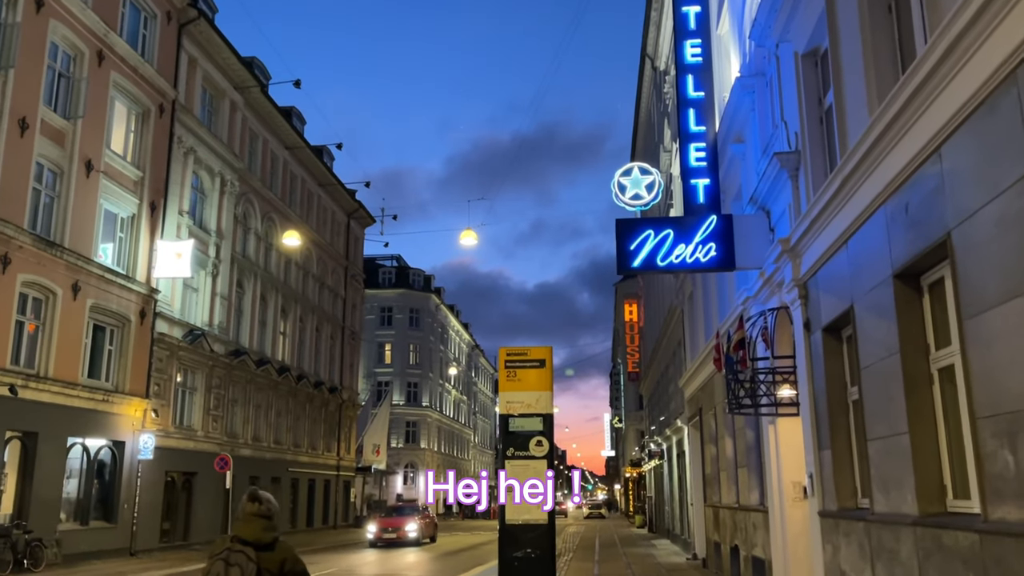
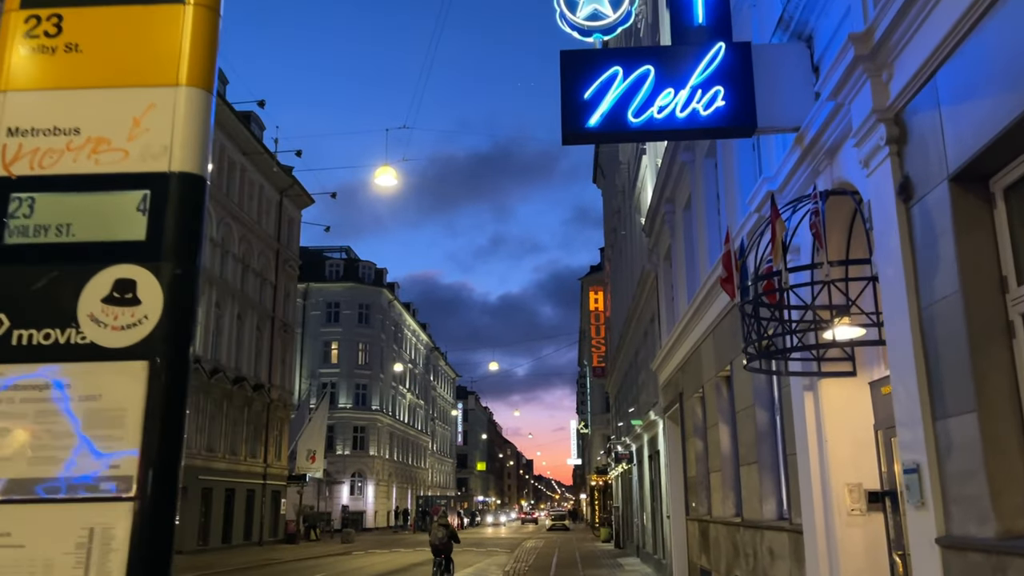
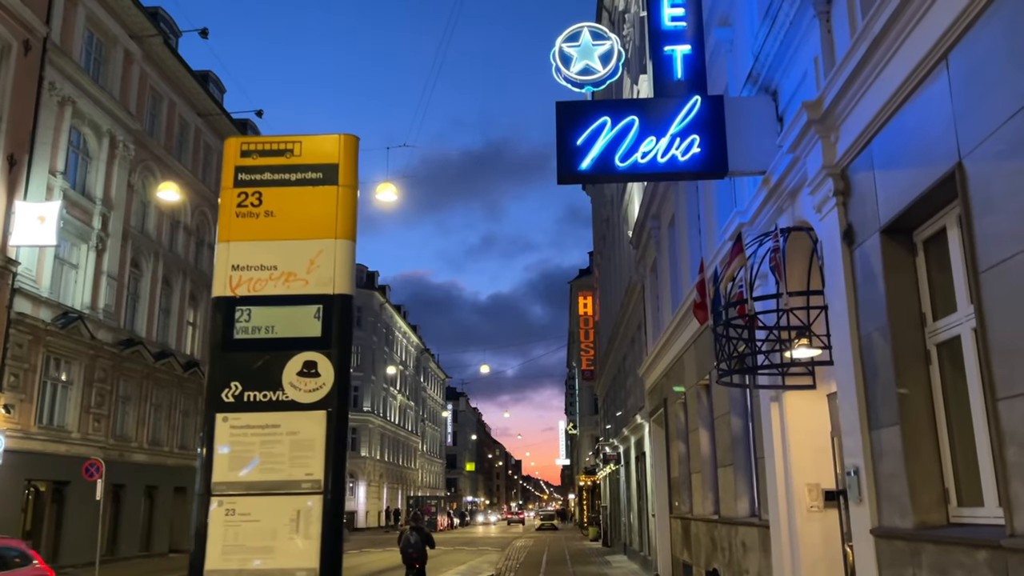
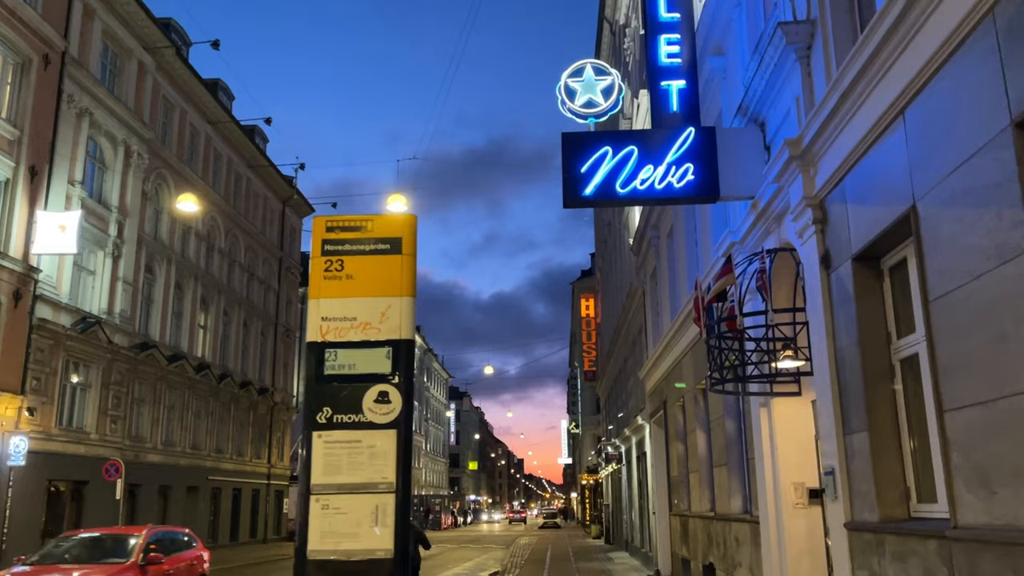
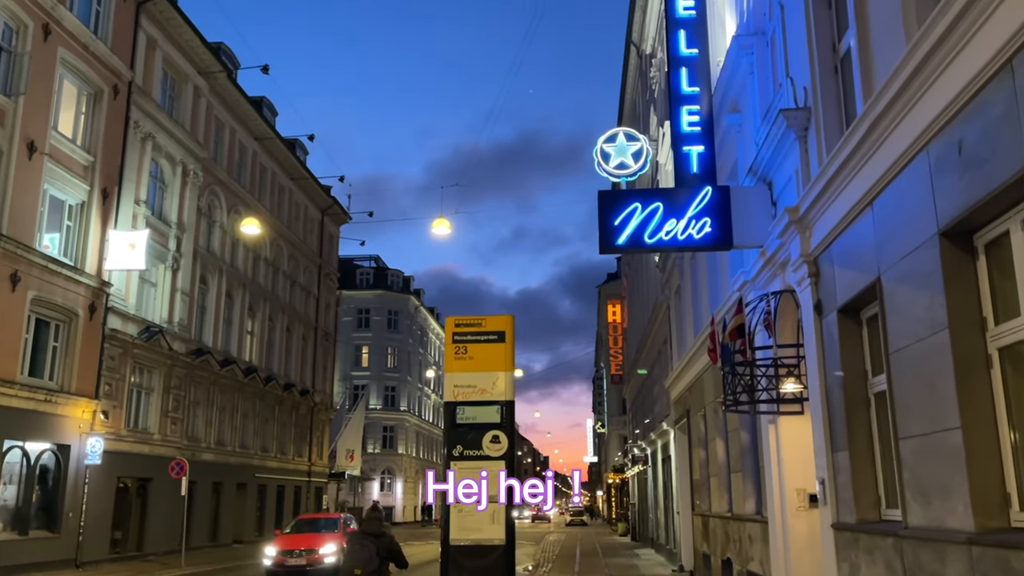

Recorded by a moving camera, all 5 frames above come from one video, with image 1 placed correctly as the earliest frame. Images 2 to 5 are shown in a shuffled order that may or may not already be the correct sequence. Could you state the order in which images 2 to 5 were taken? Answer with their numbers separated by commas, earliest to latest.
5, 4, 3, 2
